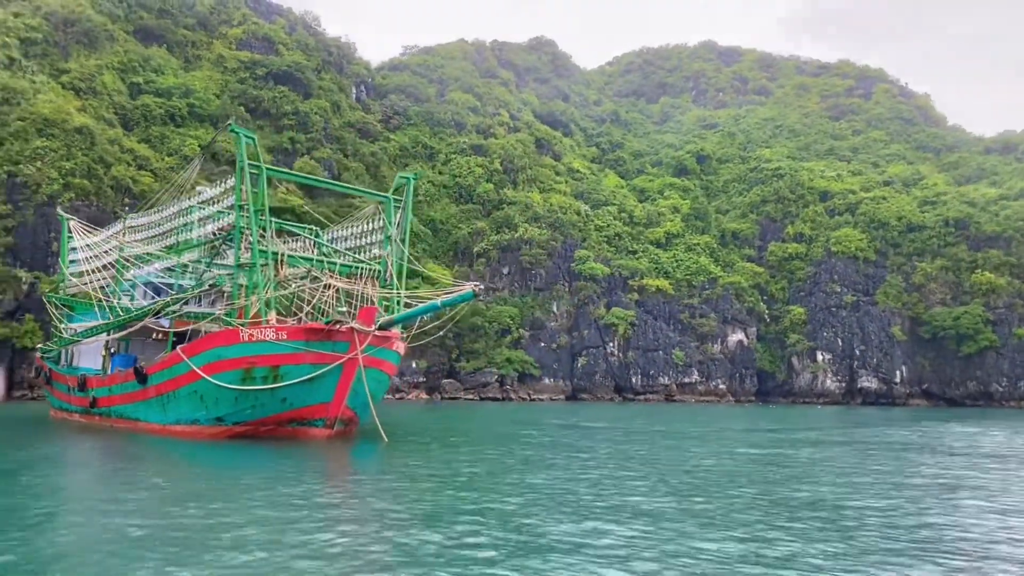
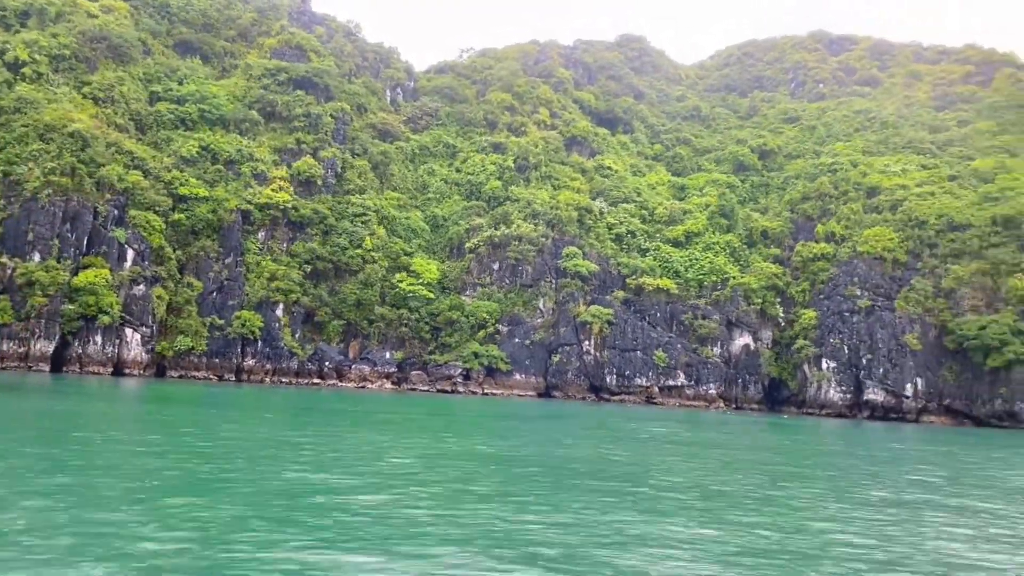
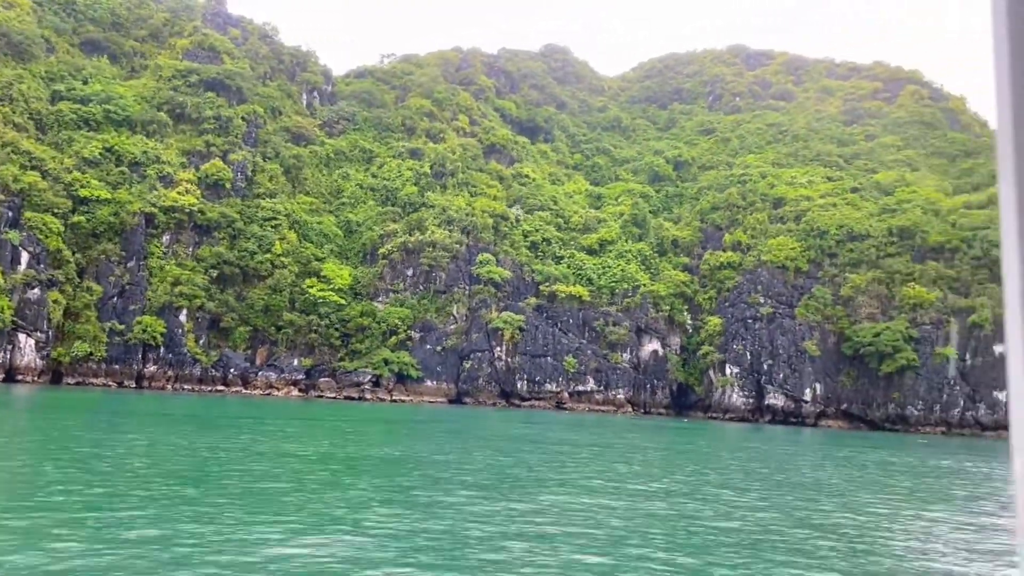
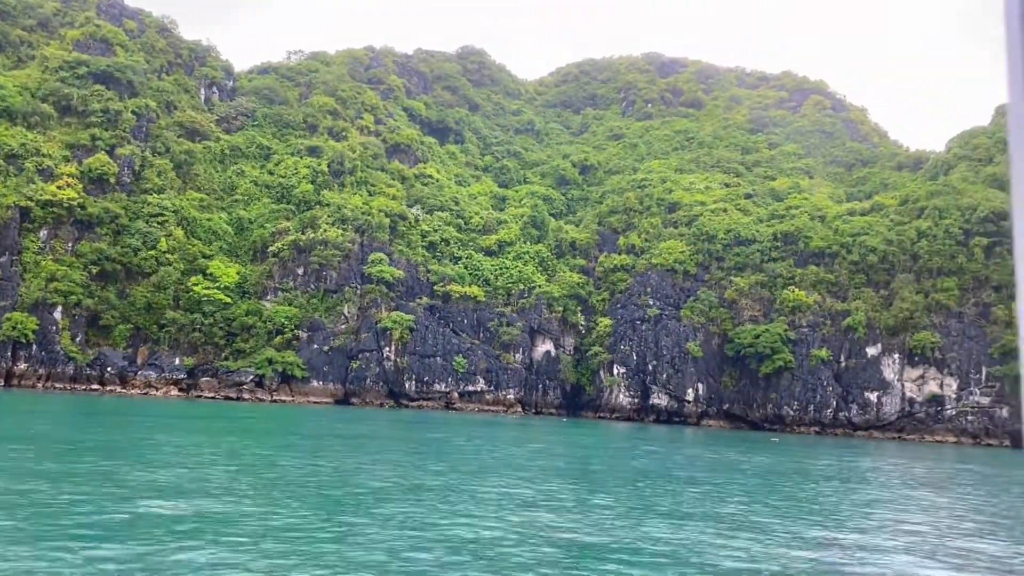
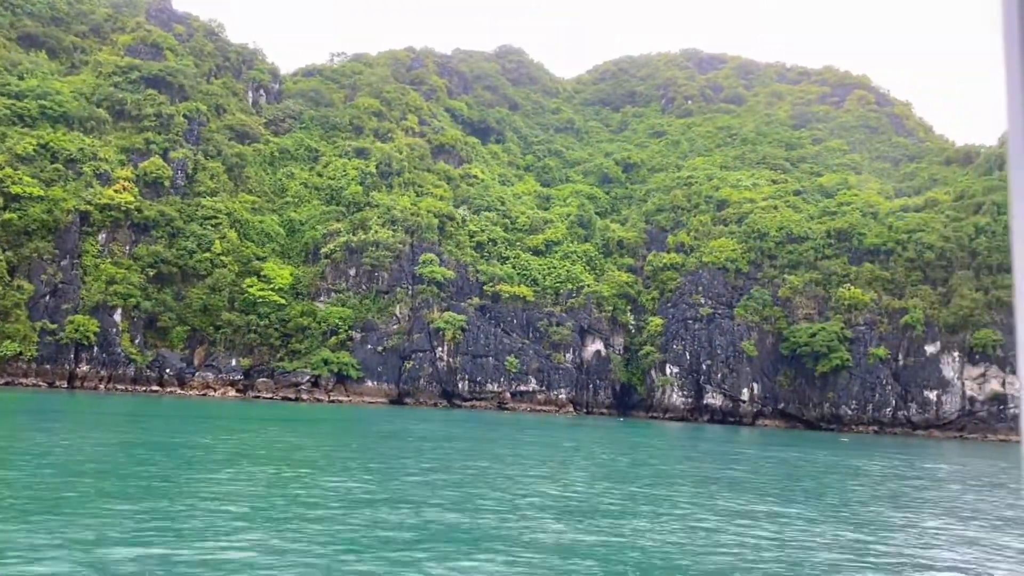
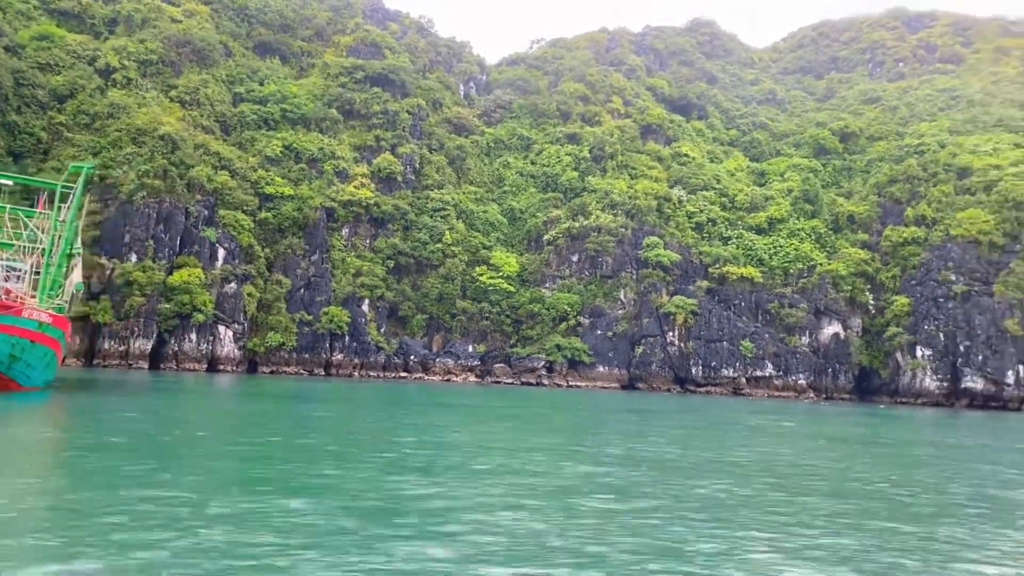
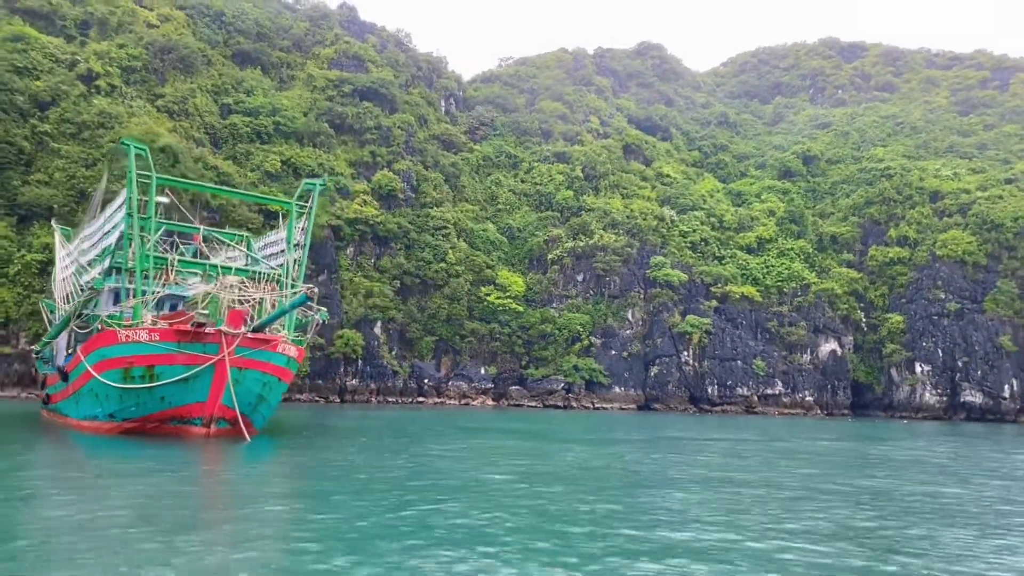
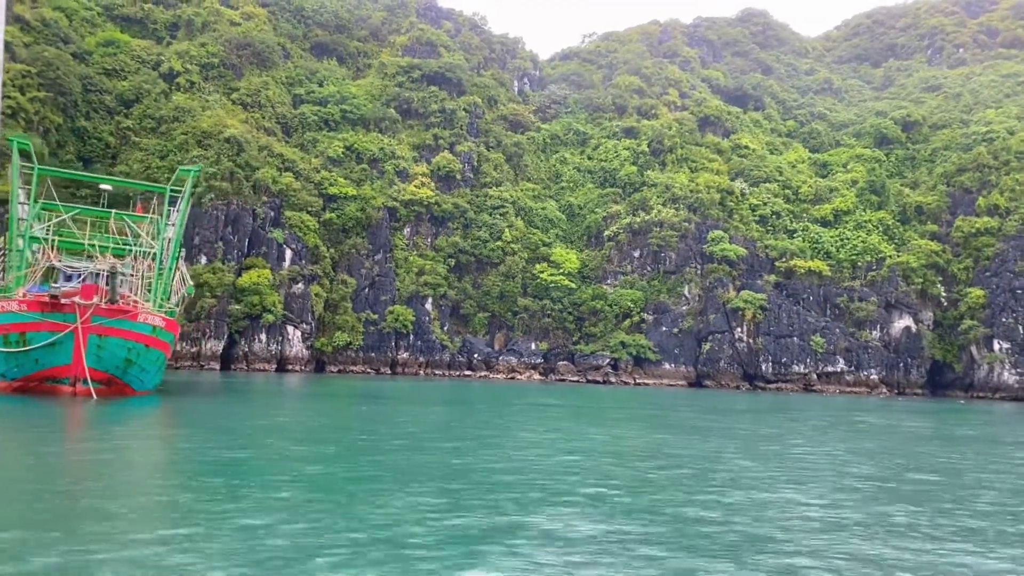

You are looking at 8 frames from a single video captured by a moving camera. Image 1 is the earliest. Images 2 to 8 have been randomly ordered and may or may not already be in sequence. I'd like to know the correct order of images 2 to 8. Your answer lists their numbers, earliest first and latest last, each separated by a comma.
7, 8, 6, 2, 3, 5, 4
